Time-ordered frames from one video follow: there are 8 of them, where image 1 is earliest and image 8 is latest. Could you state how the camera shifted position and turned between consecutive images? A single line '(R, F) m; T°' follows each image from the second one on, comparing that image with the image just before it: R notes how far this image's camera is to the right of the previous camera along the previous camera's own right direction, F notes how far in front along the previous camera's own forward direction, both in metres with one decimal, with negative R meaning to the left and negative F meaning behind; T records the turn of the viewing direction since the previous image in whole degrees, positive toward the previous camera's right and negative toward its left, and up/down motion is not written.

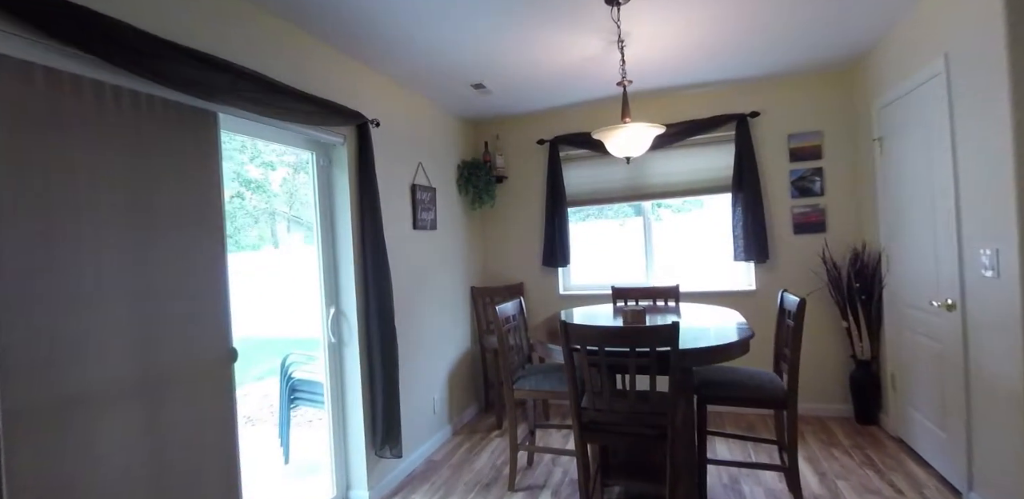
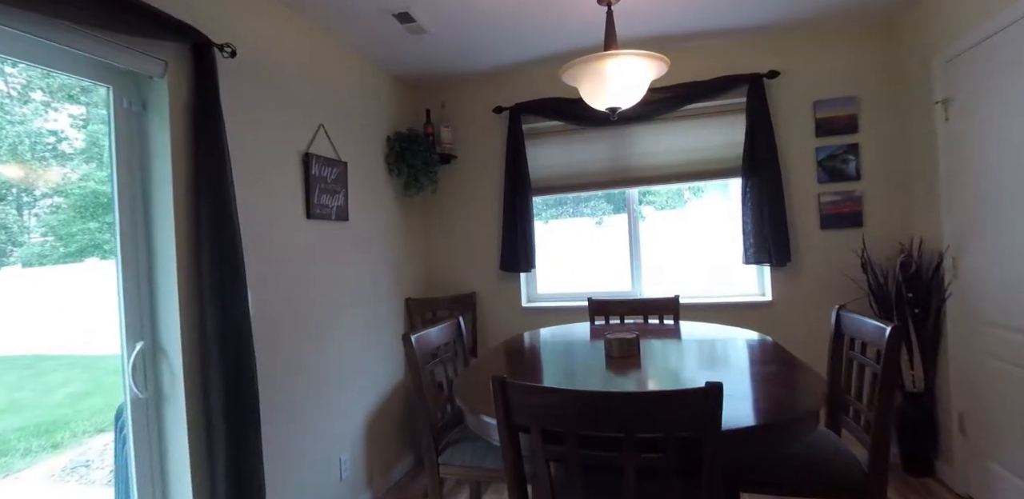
(+0.2, +0.9) m; +3°
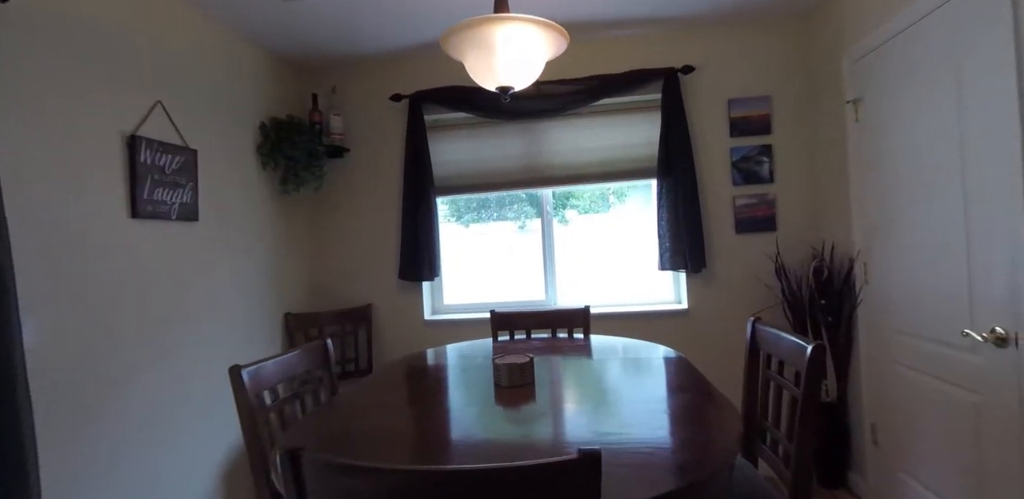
(+0.2, +0.3) m; +8°
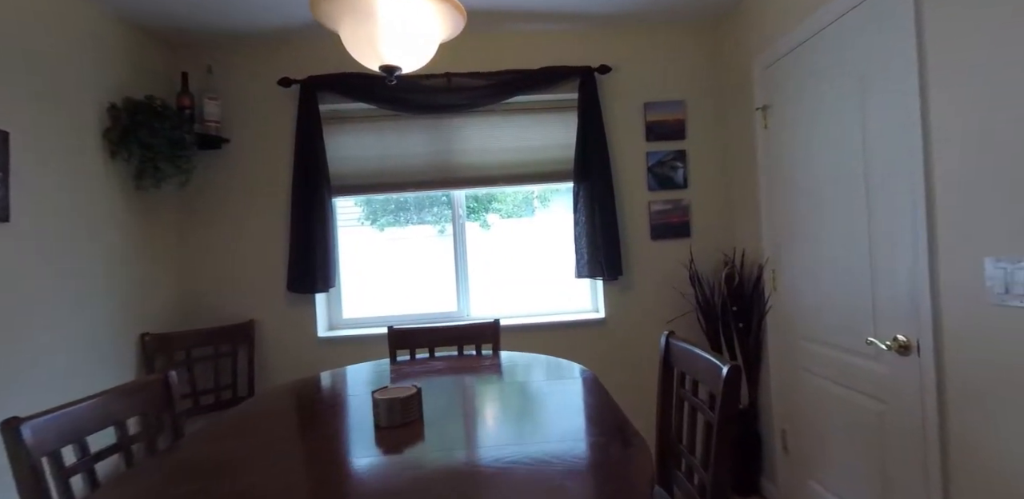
(+0.1, +0.2) m; +9°
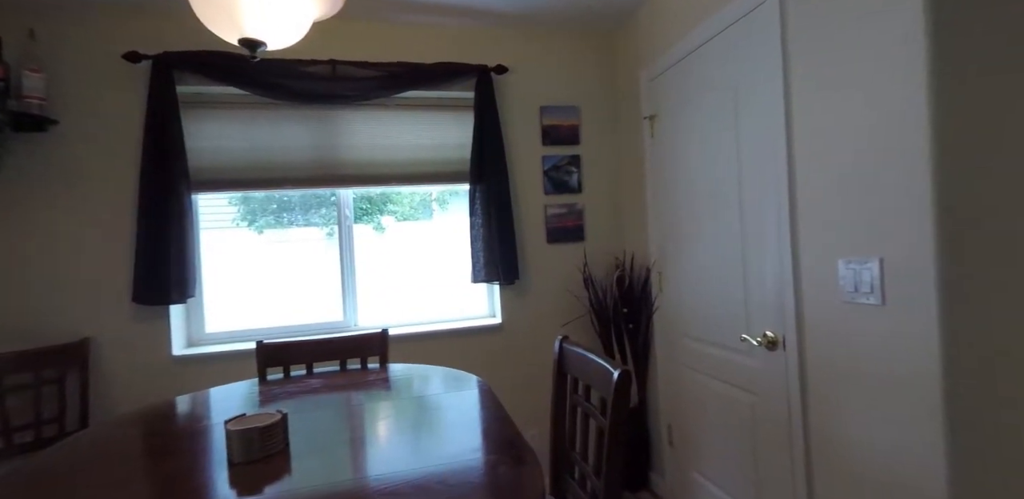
(0.0, +0.1) m; +12°
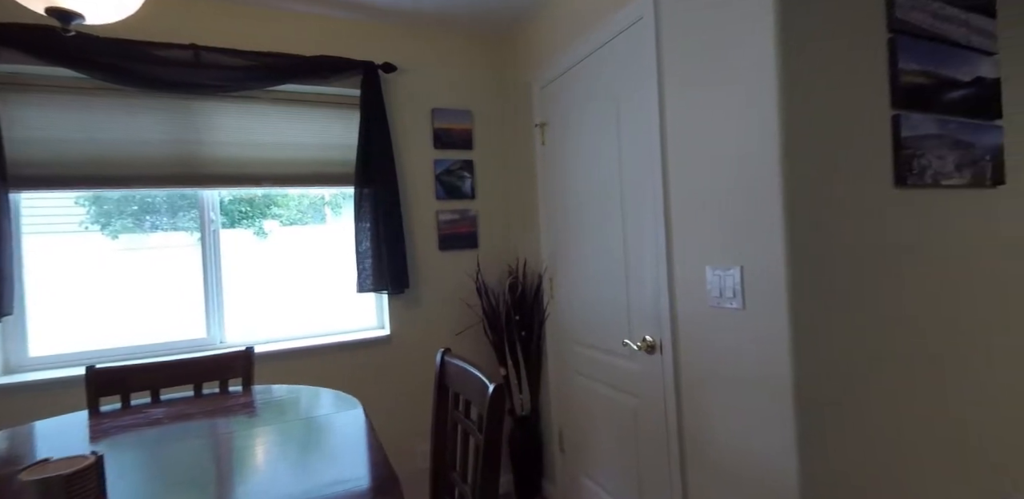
(+0.1, 0.0) m; +10°
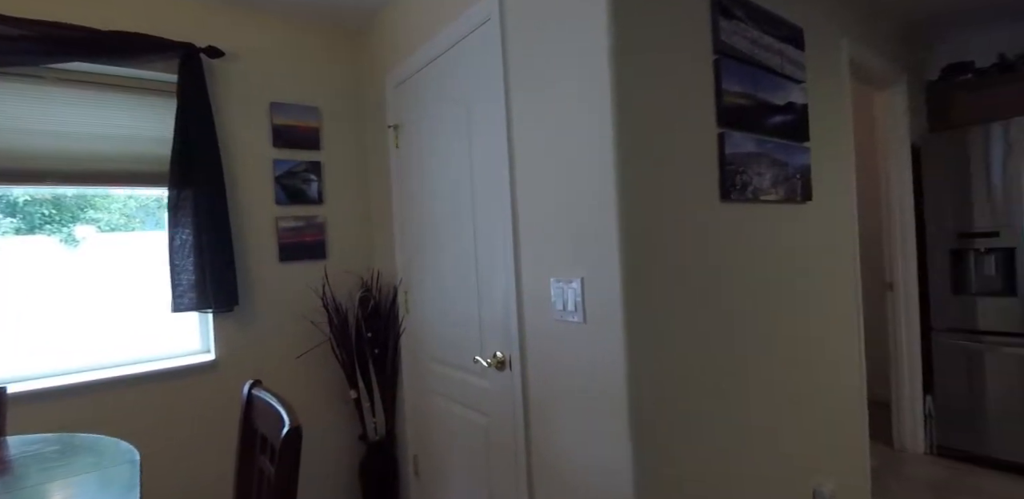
(+0.2, +0.1) m; +11°
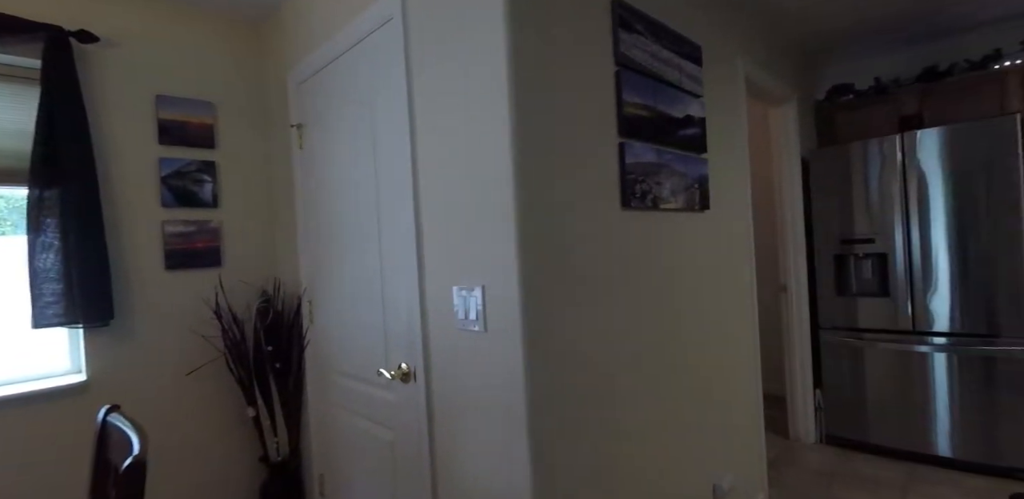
(+0.1, 0.0) m; +7°
